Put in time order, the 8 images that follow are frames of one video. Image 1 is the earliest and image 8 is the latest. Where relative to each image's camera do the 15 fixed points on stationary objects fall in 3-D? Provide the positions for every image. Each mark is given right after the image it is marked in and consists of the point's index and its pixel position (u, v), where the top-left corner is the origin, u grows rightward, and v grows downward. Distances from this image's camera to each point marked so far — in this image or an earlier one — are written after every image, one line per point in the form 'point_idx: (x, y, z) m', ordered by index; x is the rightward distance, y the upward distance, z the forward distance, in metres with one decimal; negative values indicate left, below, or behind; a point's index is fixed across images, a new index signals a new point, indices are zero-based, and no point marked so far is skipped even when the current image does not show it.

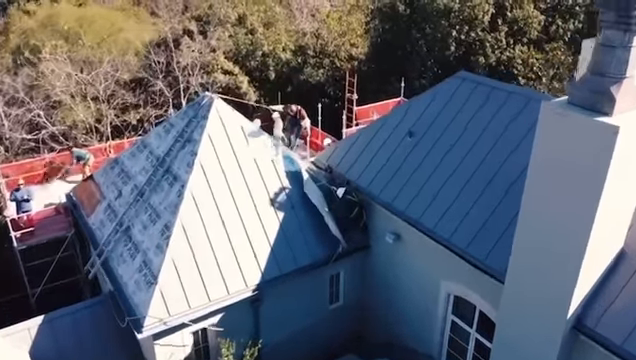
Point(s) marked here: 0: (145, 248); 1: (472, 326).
0: (-4.5, -1.8, +13.6) m
1: (+3.9, -3.6, +12.9) m
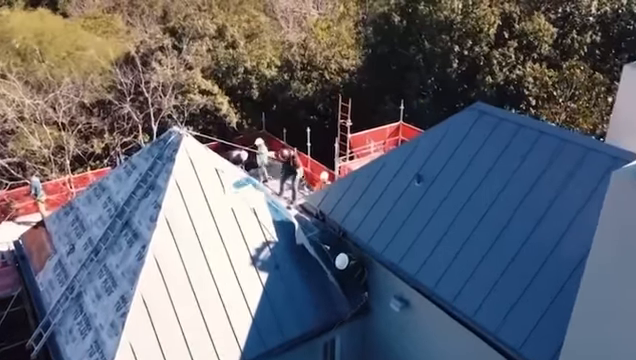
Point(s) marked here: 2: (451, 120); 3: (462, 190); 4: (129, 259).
0: (-4.7, -3.1, +11.1) m
1: (+3.7, -4.8, +10.6) m
2: (+3.1, +1.4, +12.2) m
3: (+3.1, -0.2, +11.2) m
4: (-4.2, -1.7, +11.5) m
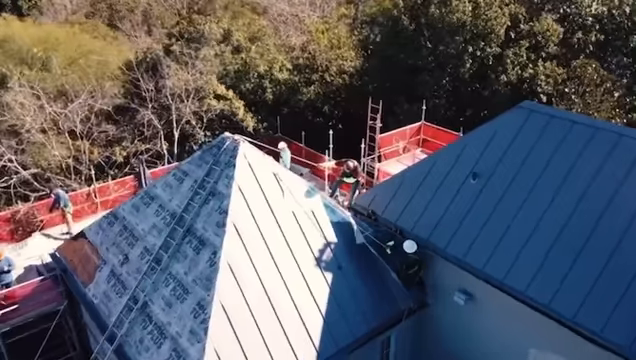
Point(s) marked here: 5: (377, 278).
0: (-3.1, -3.3, +11.1) m
1: (+5.4, -4.7, +11.2) m
2: (+4.5, +1.5, +12.7) m
3: (+4.6, -0.1, +11.8) m
4: (-2.6, -1.9, +11.5) m
5: (+1.4, -2.4, +12.8) m
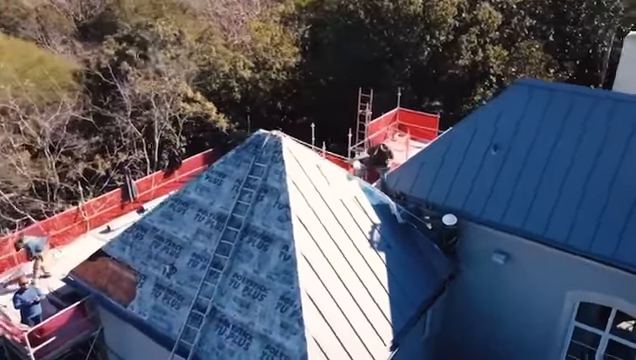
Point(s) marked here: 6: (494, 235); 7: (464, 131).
0: (-1.2, -3.2, +11.1) m
1: (+7.2, -3.7, +13.1) m
2: (+5.2, +2.3, +14.3) m
3: (+5.7, +0.7, +13.4) m
4: (-1.0, -1.8, +11.6) m
5: (+2.6, -1.9, +13.7) m
6: (+4.6, -1.4, +13.6) m
7: (+4.1, +1.3, +14.4) m
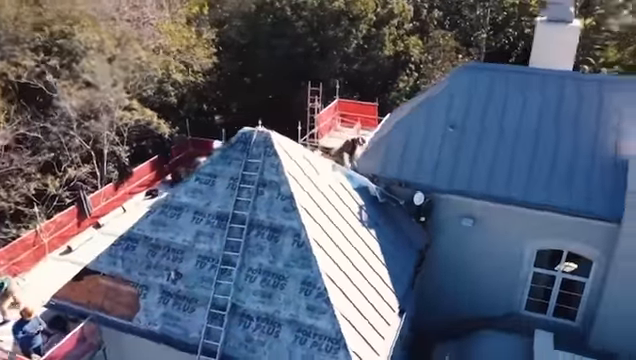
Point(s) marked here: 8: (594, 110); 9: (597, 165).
0: (-0.6, -3.0, +11.5) m
1: (+7.1, -2.6, +15.4) m
2: (+4.2, +3.1, +16.0) m
3: (+5.1, +1.6, +15.3) m
4: (-0.7, -1.6, +12.1) m
5: (+2.3, -1.3, +15.0) m
6: (+4.2, -0.7, +15.3) m
7: (+3.2, +2.0, +15.9) m
8: (+7.8, +2.0, +14.7) m
9: (+7.7, +0.4, +14.4) m
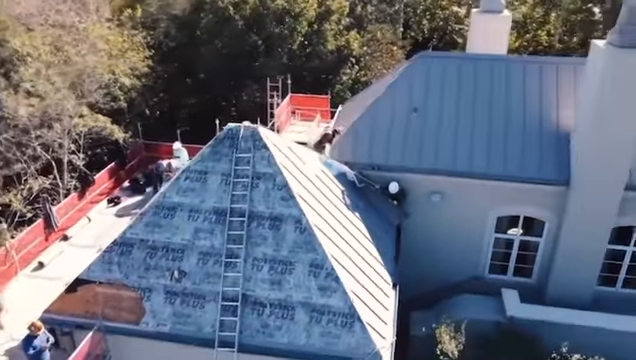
0: (-0.4, -2.8, +12.1) m
1: (+6.5, -1.7, +17.2) m
2: (+3.1, +3.8, +17.3) m
3: (+4.2, +2.3, +16.8) m
4: (-0.7, -1.4, +12.6) m
5: (+1.8, -0.8, +16.0) m
6: (+3.5, 0.0, +16.6) m
7: (+2.2, +2.6, +17.0) m
8: (+7.0, +2.9, +16.6) m
9: (+7.0, +1.4, +16.3) m
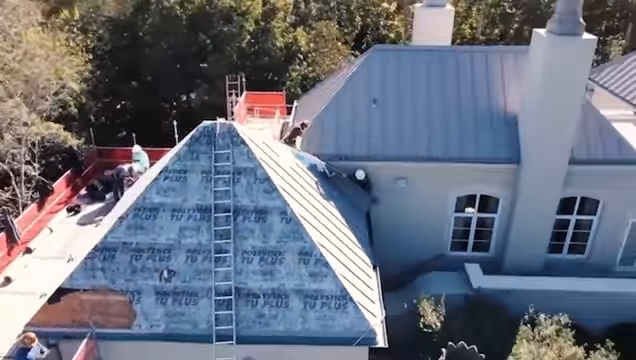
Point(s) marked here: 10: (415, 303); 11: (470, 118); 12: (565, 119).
0: (-0.6, -2.6, +12.5) m
1: (+5.5, -1.1, +18.4) m
2: (+1.8, +4.2, +18.1) m
3: (+3.0, +2.8, +17.7) m
4: (-1.0, -1.2, +12.9) m
5: (+0.9, -0.5, +16.6) m
6: (+2.5, +0.4, +17.4) m
7: (+1.0, +2.9, +17.7) m
8: (+5.7, +3.6, +17.9) m
9: (+5.9, +2.1, +17.6) m
10: (+3.1, -3.9, +16.3) m
11: (+5.1, +2.1, +17.5) m
12: (+7.8, +1.9, +16.5) m
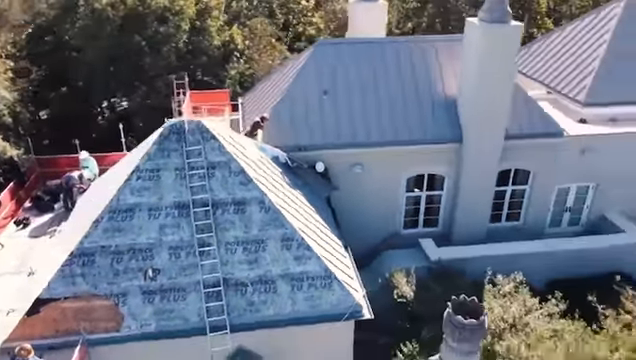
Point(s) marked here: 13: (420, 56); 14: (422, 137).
0: (-1.0, -2.3, +12.9) m
1: (+3.9, -0.4, +19.8) m
2: (-0.1, +4.6, +18.8) m
3: (+1.3, +3.3, +18.6) m
4: (-1.6, -0.9, +13.3) m
5: (-0.3, -0.1, +17.2) m
6: (+1.1, +0.9, +18.3) m
7: (-0.7, +3.3, +18.3) m
8: (+3.9, +4.3, +19.3) m
9: (+4.3, +2.8, +19.0) m
10: (+2.2, -3.3, +17.3) m
11: (+3.5, +2.8, +18.8) m
12: (+6.3, +2.8, +18.2) m
13: (+3.8, +4.6, +19.4) m
14: (+3.7, +1.5, +18.5) m
